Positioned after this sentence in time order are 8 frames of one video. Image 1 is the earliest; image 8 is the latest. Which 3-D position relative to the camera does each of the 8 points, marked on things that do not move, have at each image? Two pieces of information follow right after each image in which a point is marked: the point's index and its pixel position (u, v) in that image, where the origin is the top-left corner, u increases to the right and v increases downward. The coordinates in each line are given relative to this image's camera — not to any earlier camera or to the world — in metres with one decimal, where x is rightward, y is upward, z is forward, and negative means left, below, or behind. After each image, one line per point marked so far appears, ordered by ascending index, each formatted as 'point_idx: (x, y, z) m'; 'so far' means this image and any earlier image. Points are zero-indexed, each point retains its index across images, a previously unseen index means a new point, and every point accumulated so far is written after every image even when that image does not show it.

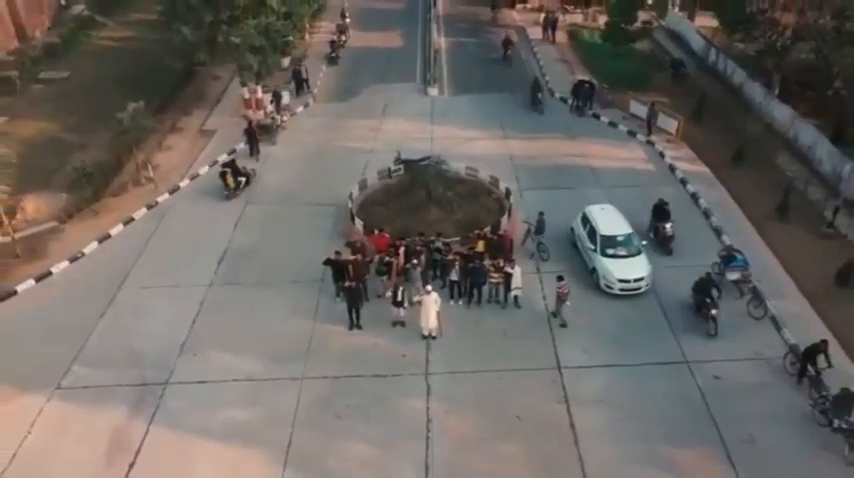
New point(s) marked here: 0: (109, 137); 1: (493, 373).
0: (-7.7, +2.5, +17.5) m
1: (+0.9, -1.9, +10.2) m
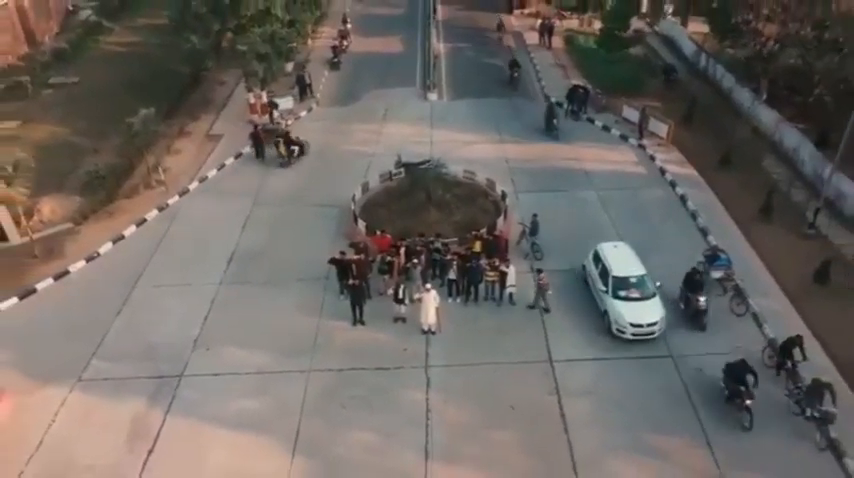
0: (-7.8, +2.5, +18.1) m
1: (+0.9, -1.9, +10.8) m
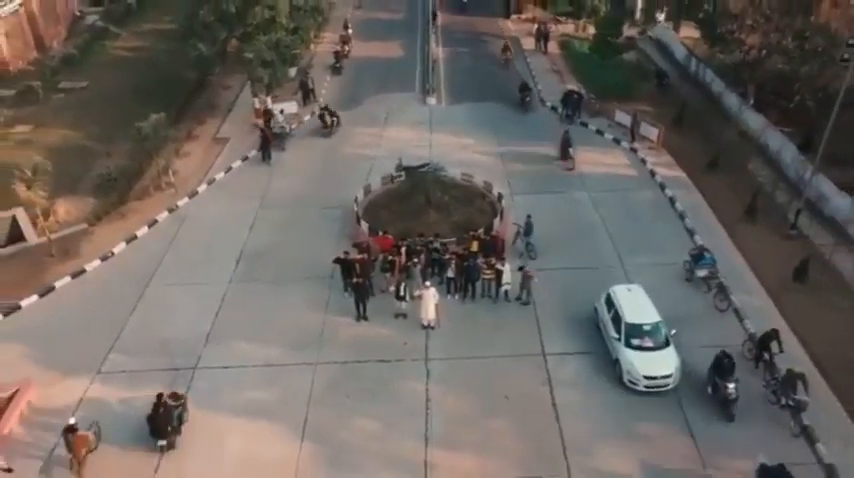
0: (-7.8, +2.5, +18.7) m
1: (+0.9, -1.9, +11.5) m
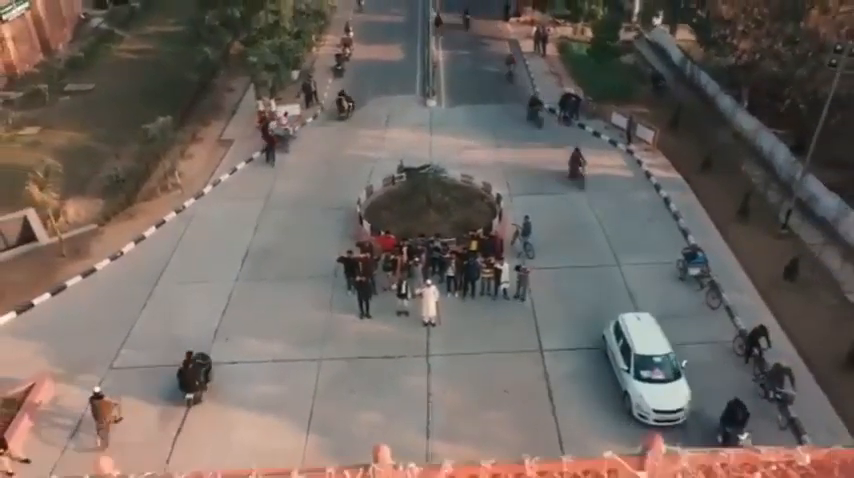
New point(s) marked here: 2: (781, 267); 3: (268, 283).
0: (-7.8, +2.5, +19.1) m
1: (+1.0, -1.9, +11.8) m
2: (+6.8, -0.5, +13.7) m
3: (-3.0, -0.8, +13.7) m
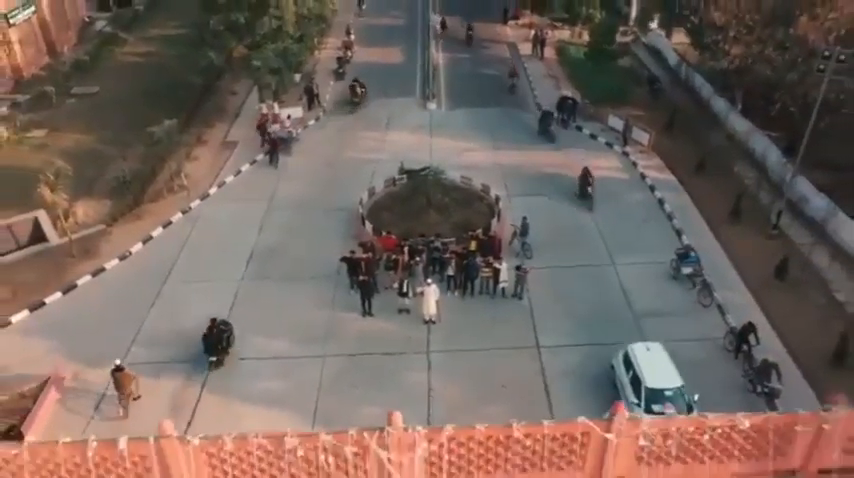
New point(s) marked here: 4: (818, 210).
0: (-7.8, +2.5, +19.5) m
1: (+1.0, -1.9, +12.2) m
2: (+6.8, -0.5, +14.1) m
3: (-3.0, -0.8, +14.1) m
4: (+8.3, +0.6, +15.2) m
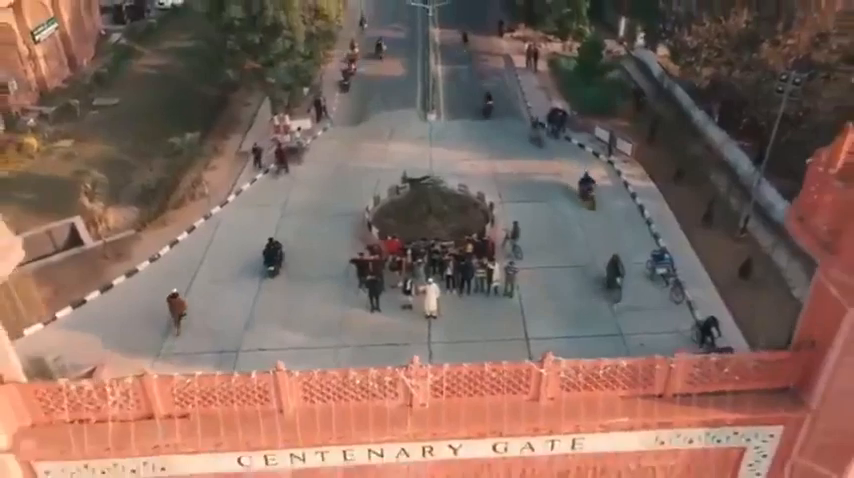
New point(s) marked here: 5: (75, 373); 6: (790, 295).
0: (-7.8, +2.4, +21.1) m
1: (+1.0, -2.0, +13.8) m
2: (+6.8, -0.6, +15.7) m
3: (-3.0, -0.9, +15.7) m
4: (+8.3, +0.5, +16.8) m
5: (-6.6, -2.5, +13.3) m
6: (+7.5, -1.2, +14.8) m
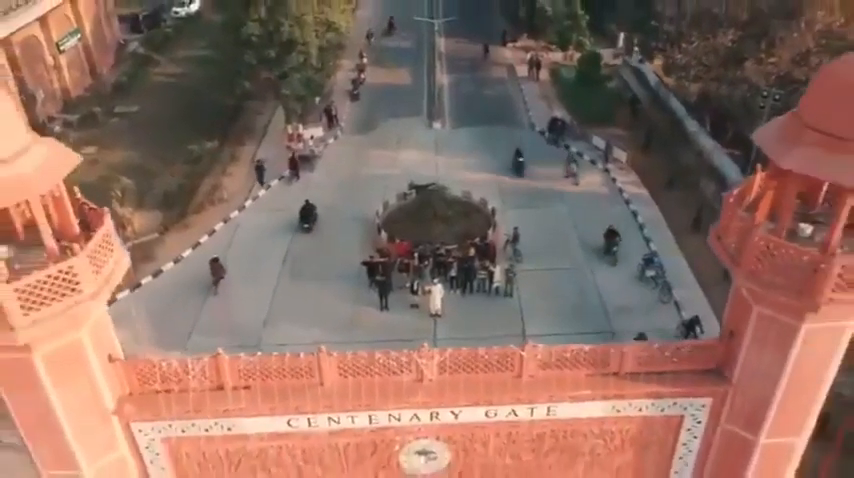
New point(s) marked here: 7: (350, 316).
0: (-7.6, +2.3, +22.3) m
1: (+1.1, -2.1, +15.0) m
2: (+6.9, -0.7, +16.8) m
3: (-2.9, -1.0, +16.9) m
4: (+8.4, +0.4, +17.9) m
5: (-6.5, -2.6, +14.5) m
6: (+7.7, -1.3, +16.0) m
7: (-1.6, -1.7, +15.7) m
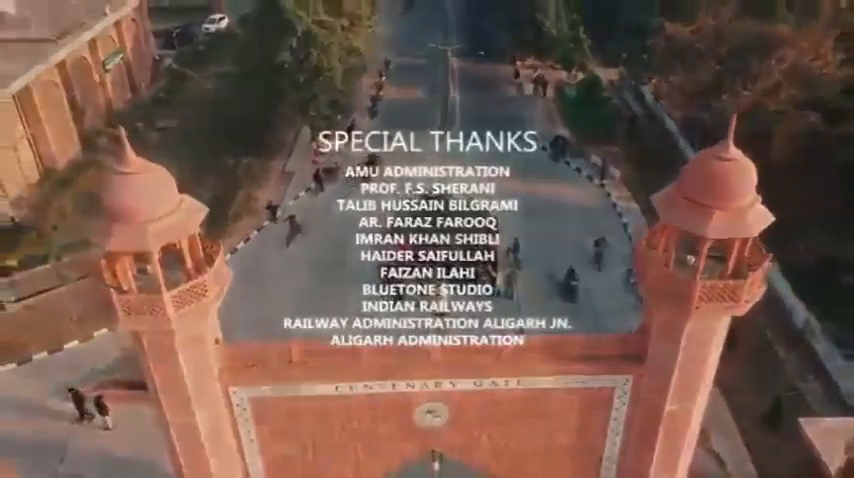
0: (-7.2, +2.2, +24.7) m
1: (+1.3, -2.3, +17.2) m
2: (+7.2, -1.0, +18.9) m
3: (-2.6, -1.2, +19.2) m
4: (+8.8, +0.1, +19.9) m
5: (-6.3, -2.7, +16.9) m
6: (+7.9, -1.6, +18.1) m
7: (-1.4, -1.9, +18.0) m
